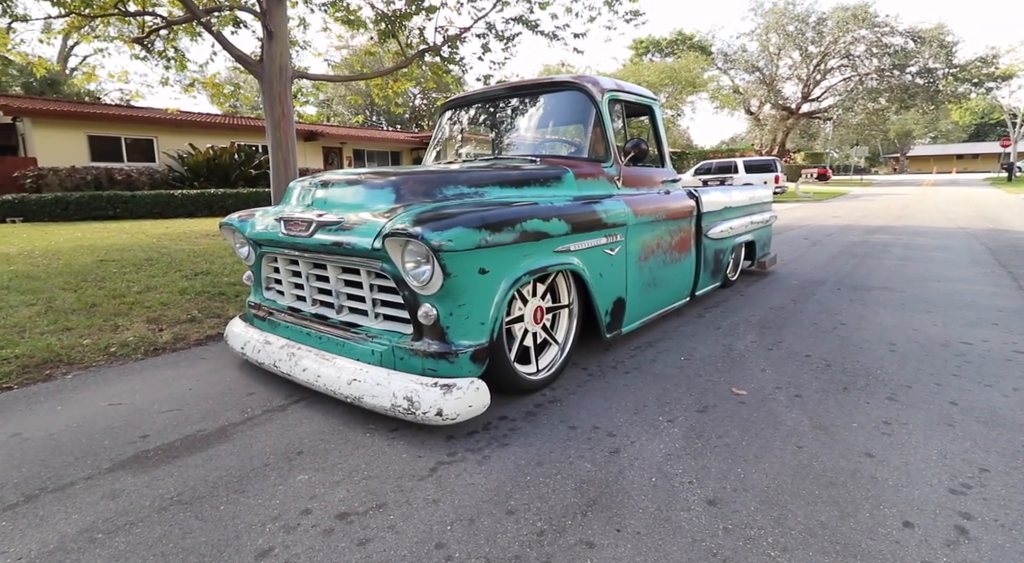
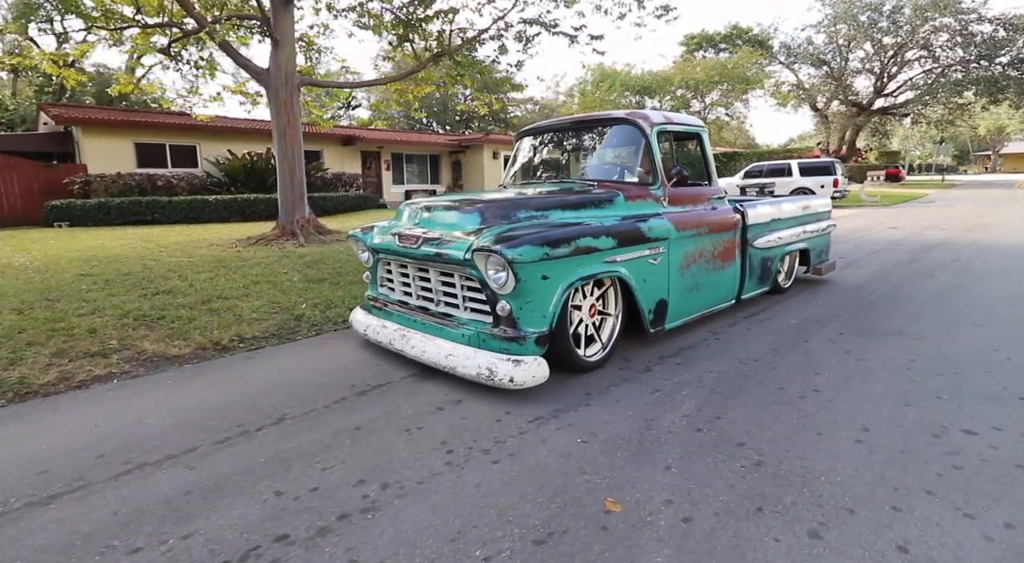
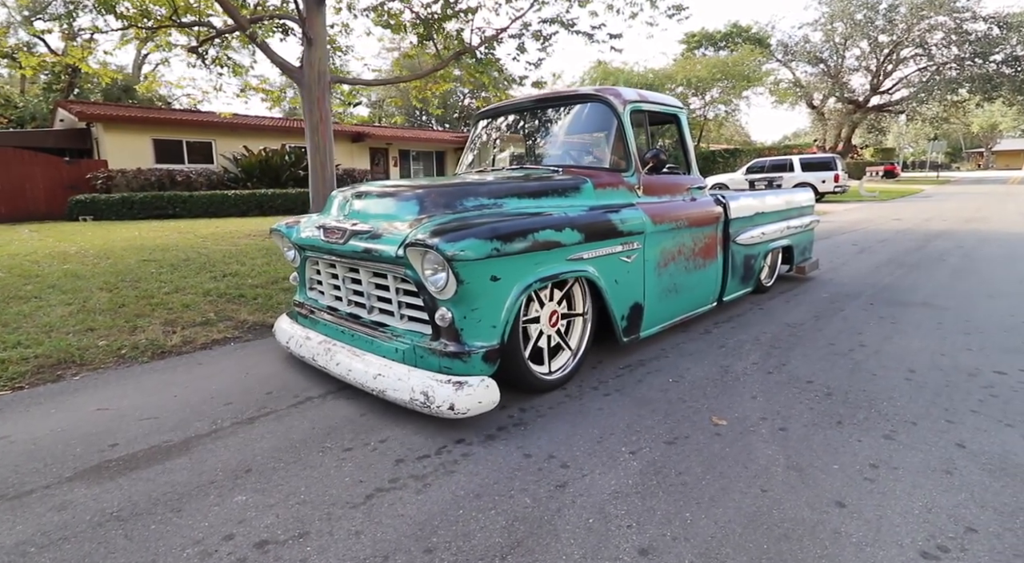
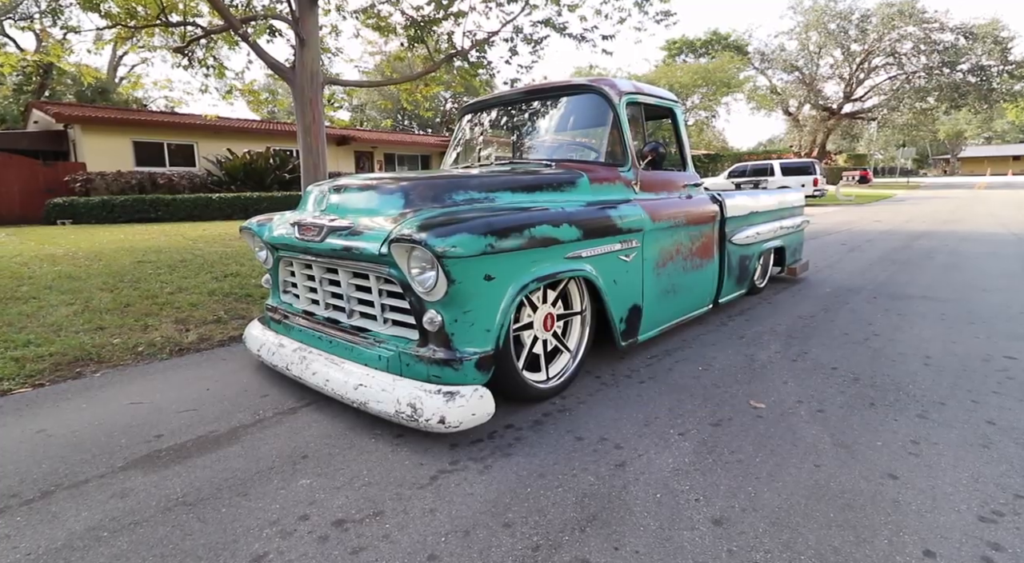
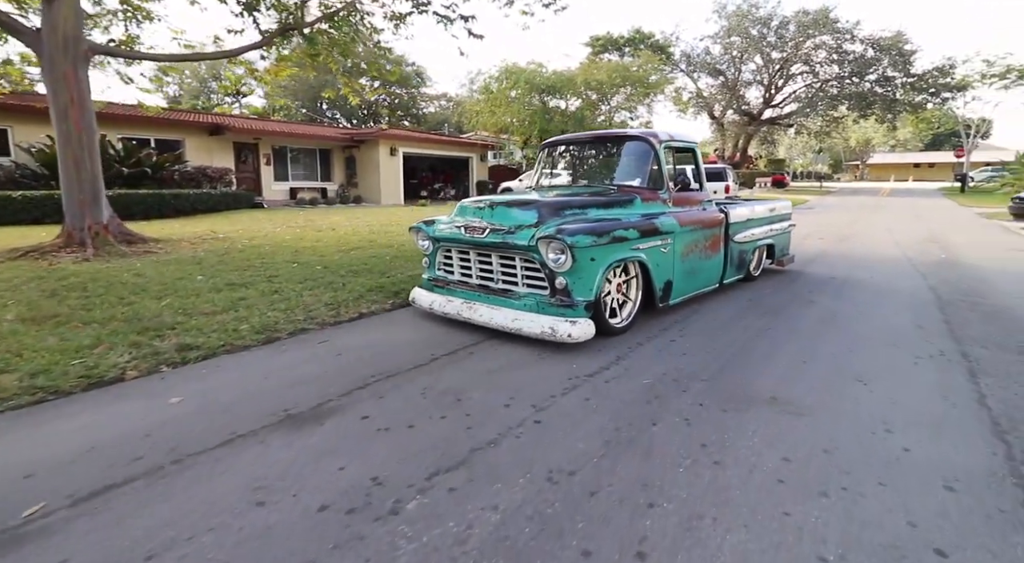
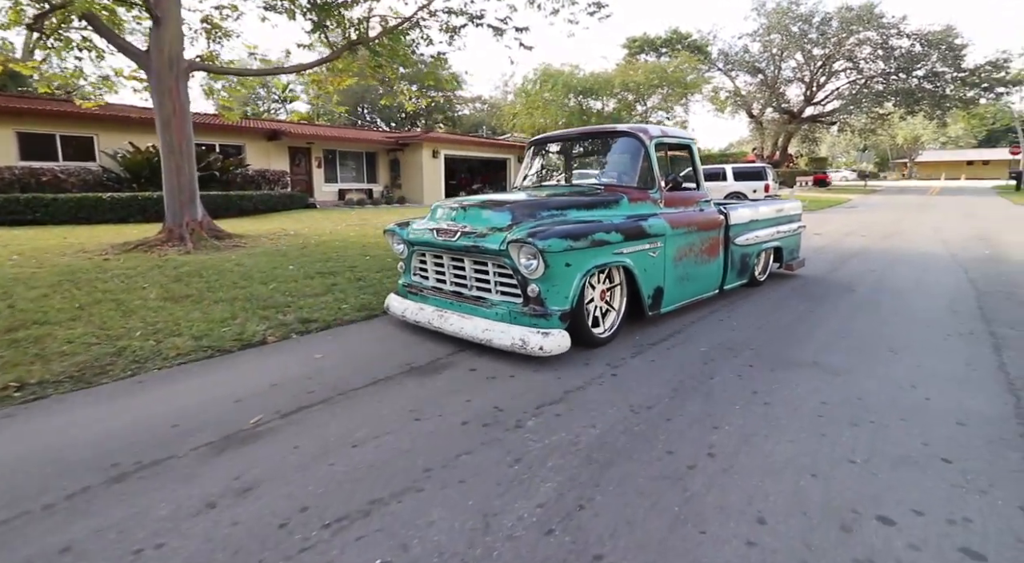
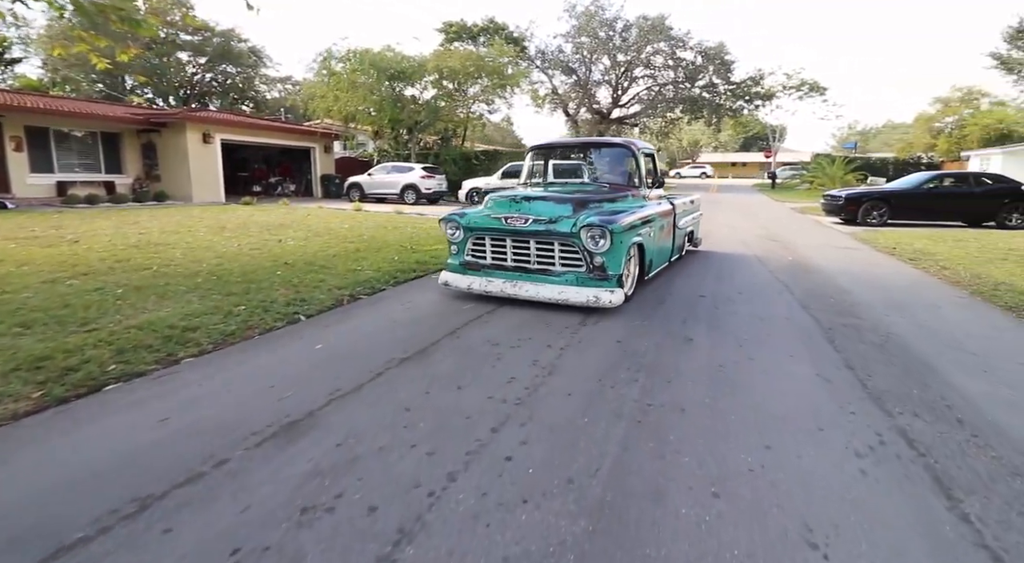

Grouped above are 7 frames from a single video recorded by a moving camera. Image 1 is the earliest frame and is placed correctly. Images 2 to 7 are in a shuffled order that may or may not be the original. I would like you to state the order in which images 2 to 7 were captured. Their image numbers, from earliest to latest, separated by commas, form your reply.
4, 3, 2, 6, 5, 7
